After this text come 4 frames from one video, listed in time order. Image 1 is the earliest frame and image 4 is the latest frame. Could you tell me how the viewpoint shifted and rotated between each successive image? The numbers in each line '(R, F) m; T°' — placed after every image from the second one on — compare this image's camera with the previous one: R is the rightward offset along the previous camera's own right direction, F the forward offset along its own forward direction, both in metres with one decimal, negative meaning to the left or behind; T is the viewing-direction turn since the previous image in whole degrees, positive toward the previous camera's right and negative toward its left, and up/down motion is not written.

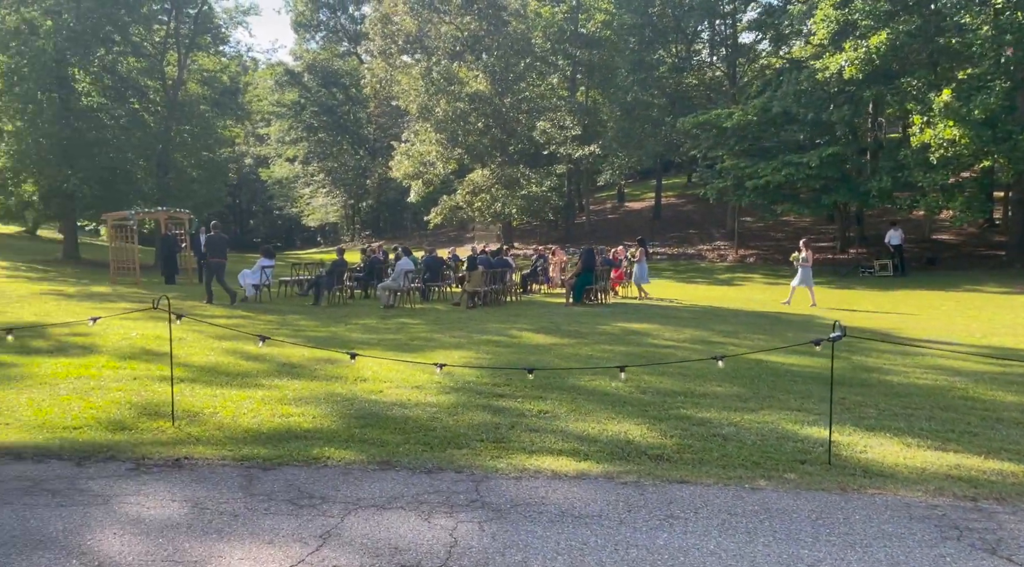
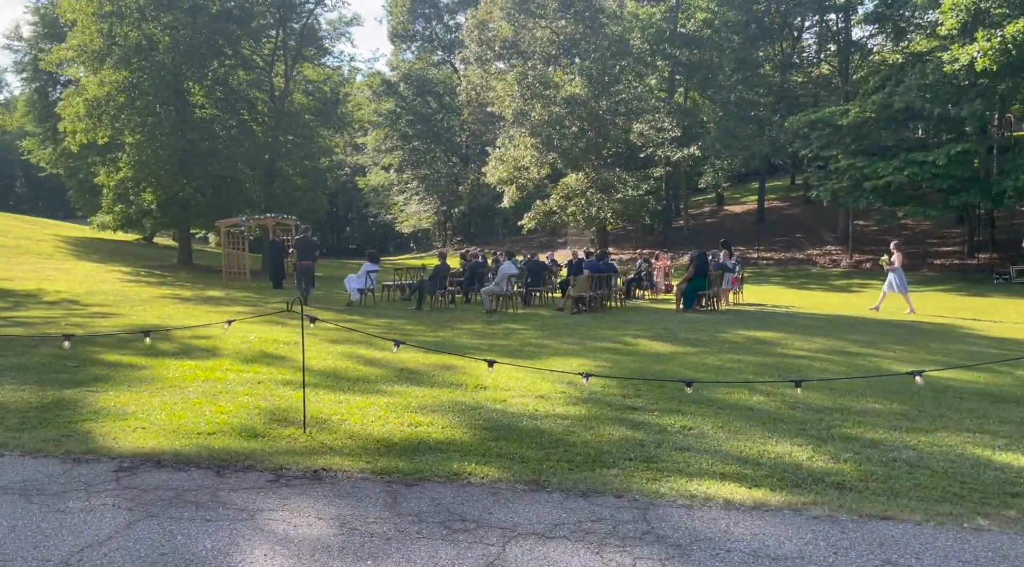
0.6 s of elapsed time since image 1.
(-0.3, +0.3) m; -6°
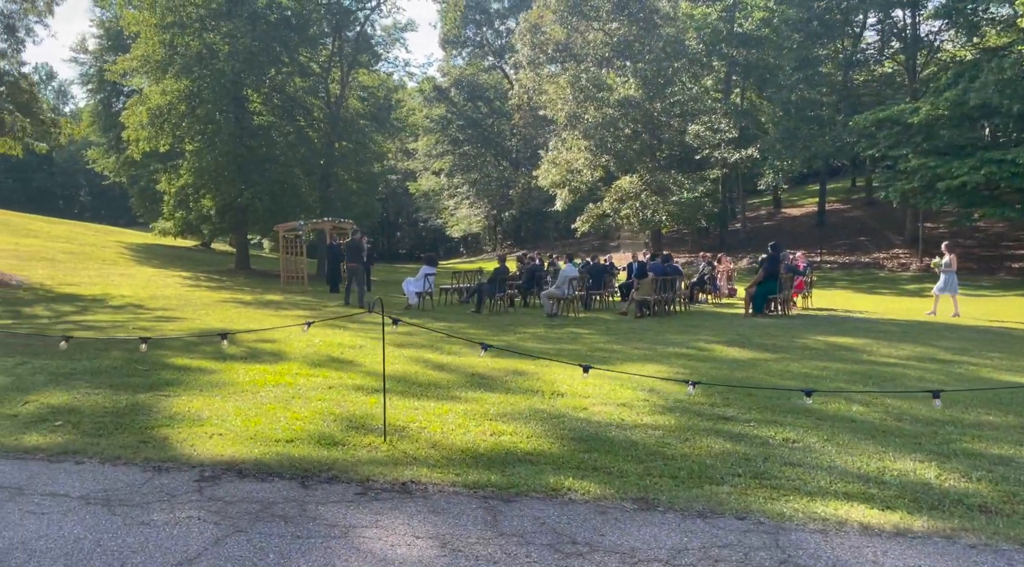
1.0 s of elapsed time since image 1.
(-0.2, +0.3) m; -3°
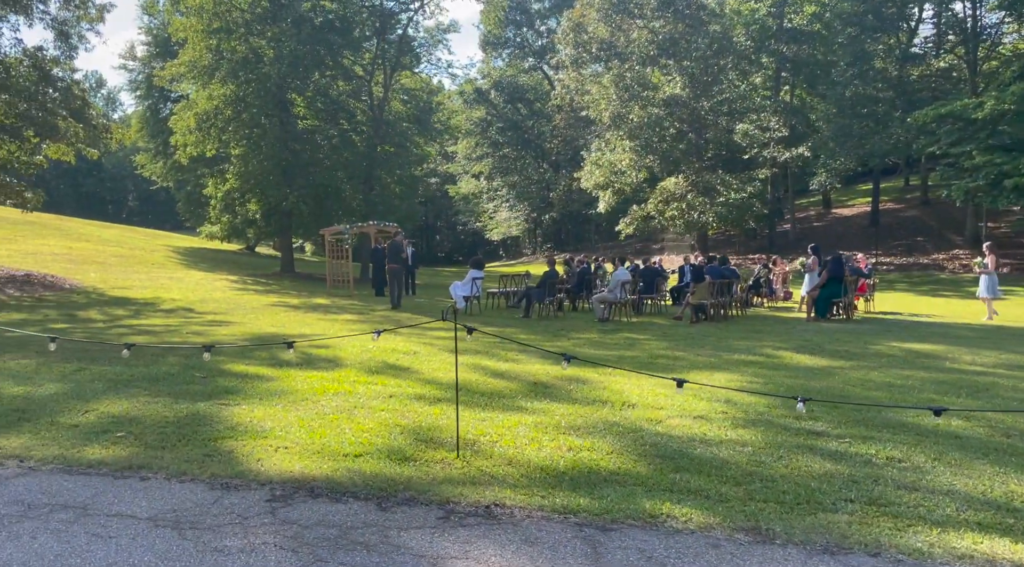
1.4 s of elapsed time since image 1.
(-0.2, +0.3) m; -2°
